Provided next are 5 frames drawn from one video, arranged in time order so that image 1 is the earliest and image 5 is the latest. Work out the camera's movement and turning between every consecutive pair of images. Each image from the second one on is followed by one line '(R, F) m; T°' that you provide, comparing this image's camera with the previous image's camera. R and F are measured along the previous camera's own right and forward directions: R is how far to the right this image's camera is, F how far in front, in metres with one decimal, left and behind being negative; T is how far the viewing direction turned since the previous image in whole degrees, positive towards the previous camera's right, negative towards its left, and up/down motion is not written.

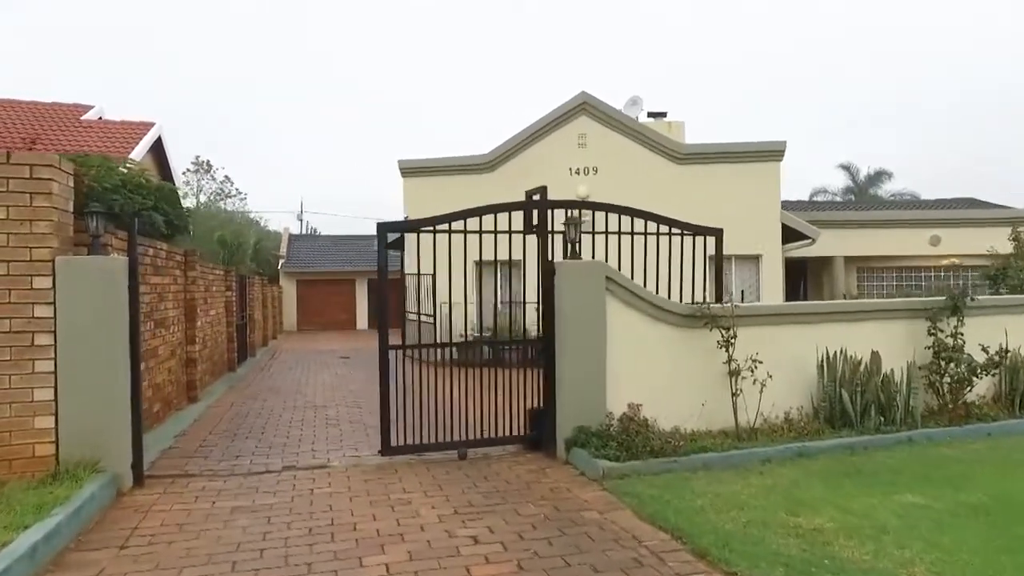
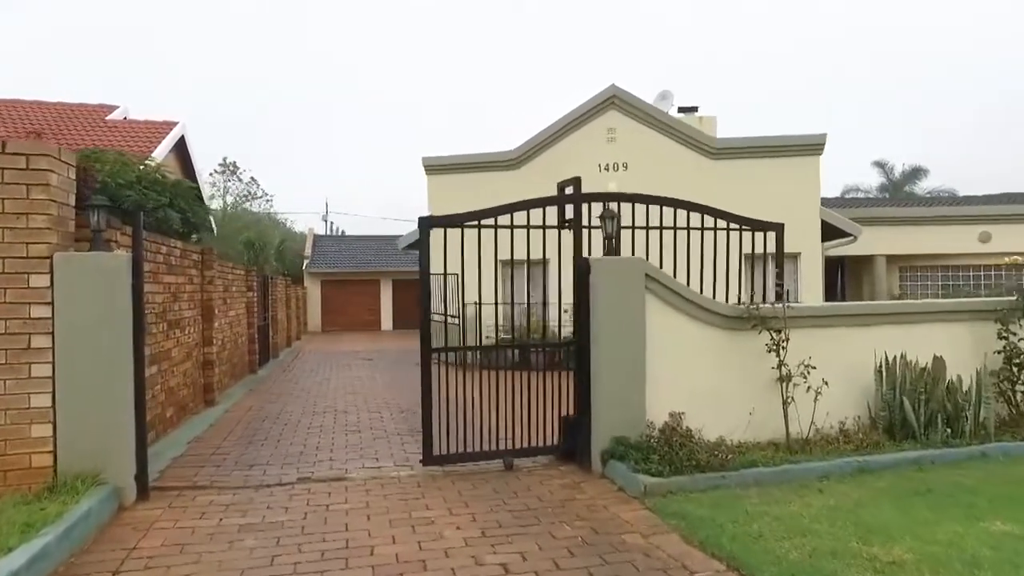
(-0.1, +0.5) m; -2°
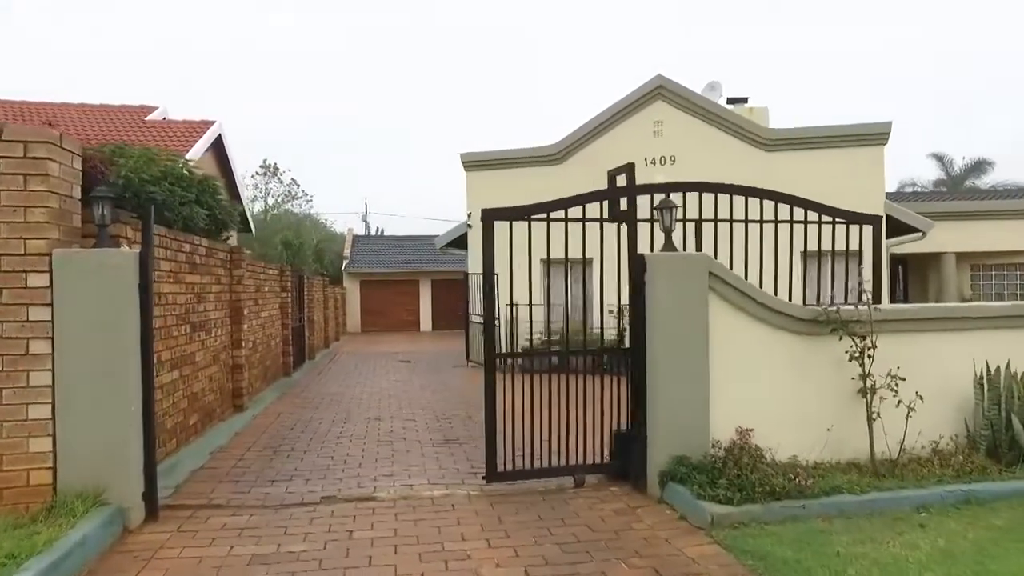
(0.0, +0.6) m; -3°
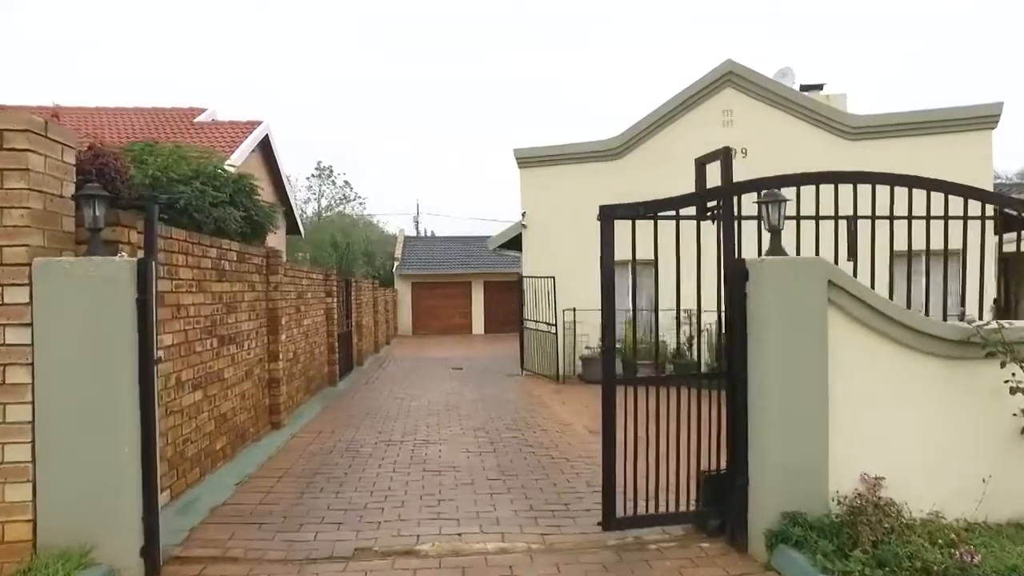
(-0.1, +0.9) m; -4°
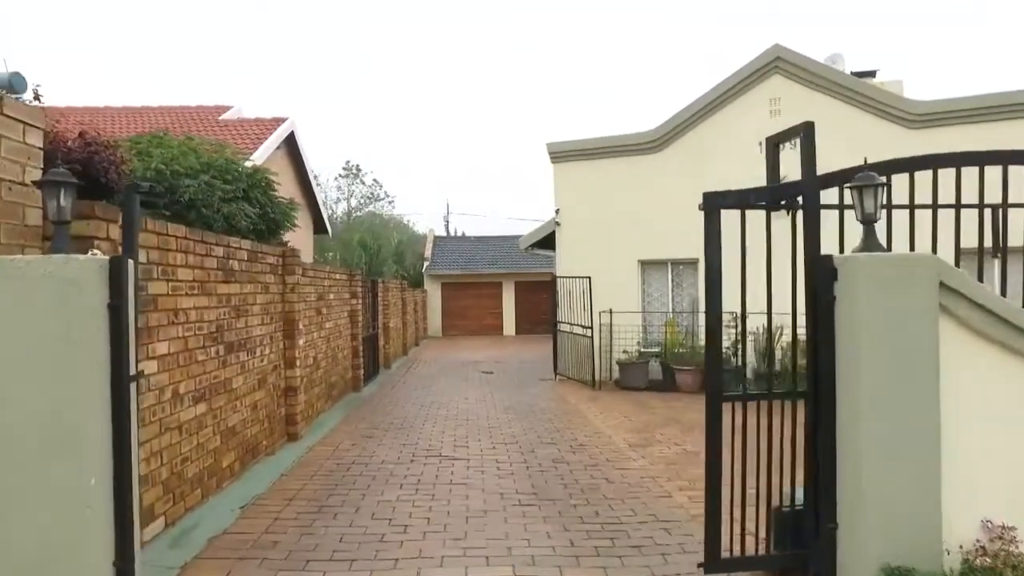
(0.0, +0.7) m; -3°
